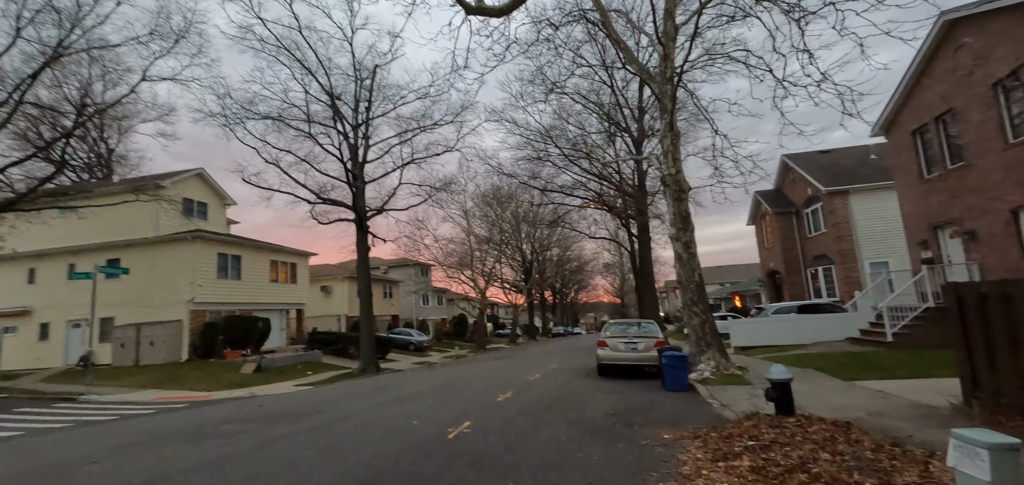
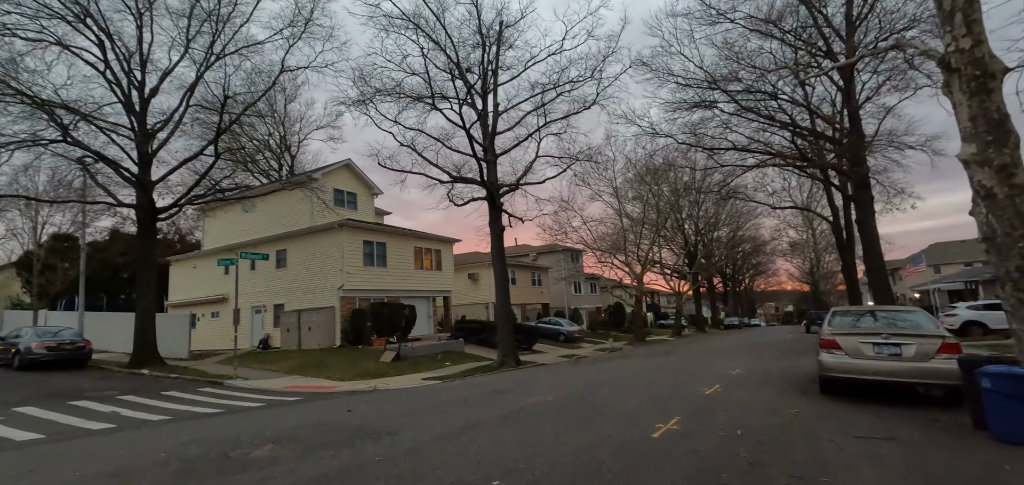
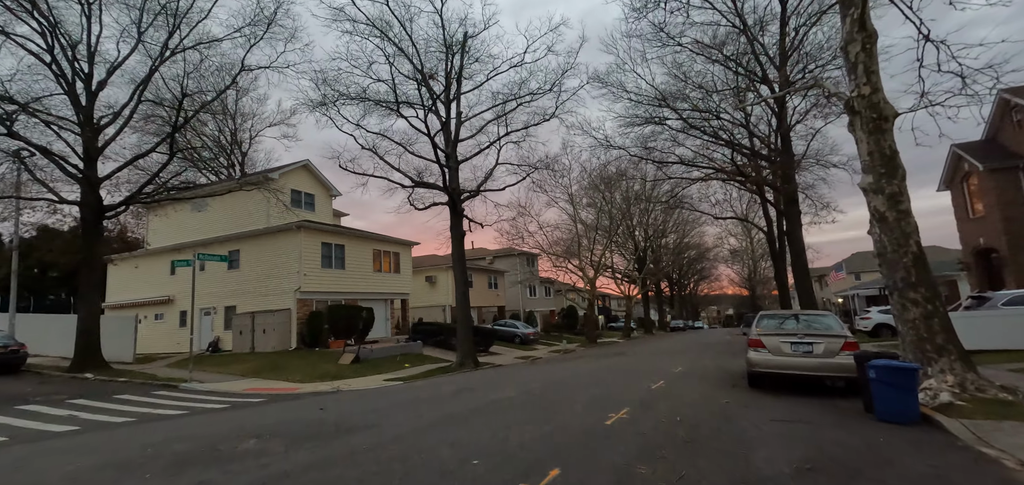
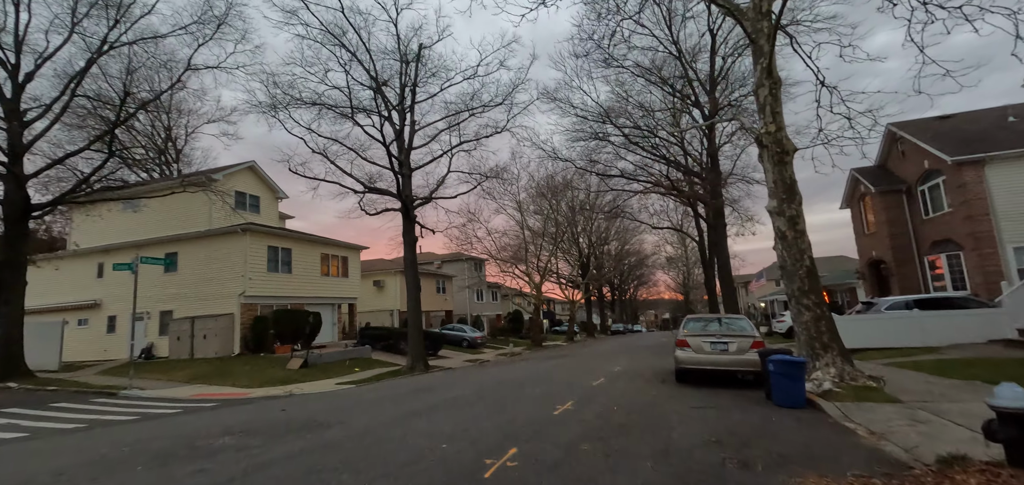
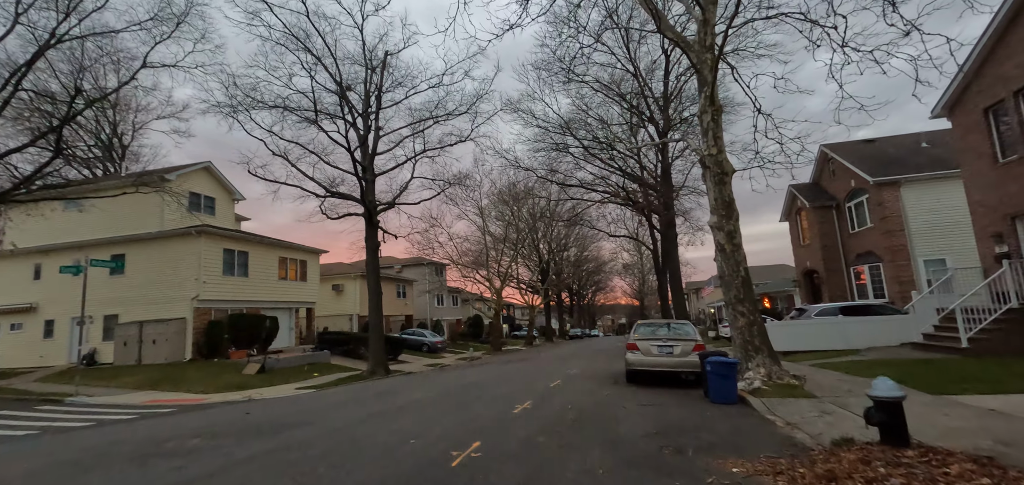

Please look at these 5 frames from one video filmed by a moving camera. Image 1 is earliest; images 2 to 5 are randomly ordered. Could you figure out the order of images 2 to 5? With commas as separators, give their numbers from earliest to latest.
5, 4, 3, 2
